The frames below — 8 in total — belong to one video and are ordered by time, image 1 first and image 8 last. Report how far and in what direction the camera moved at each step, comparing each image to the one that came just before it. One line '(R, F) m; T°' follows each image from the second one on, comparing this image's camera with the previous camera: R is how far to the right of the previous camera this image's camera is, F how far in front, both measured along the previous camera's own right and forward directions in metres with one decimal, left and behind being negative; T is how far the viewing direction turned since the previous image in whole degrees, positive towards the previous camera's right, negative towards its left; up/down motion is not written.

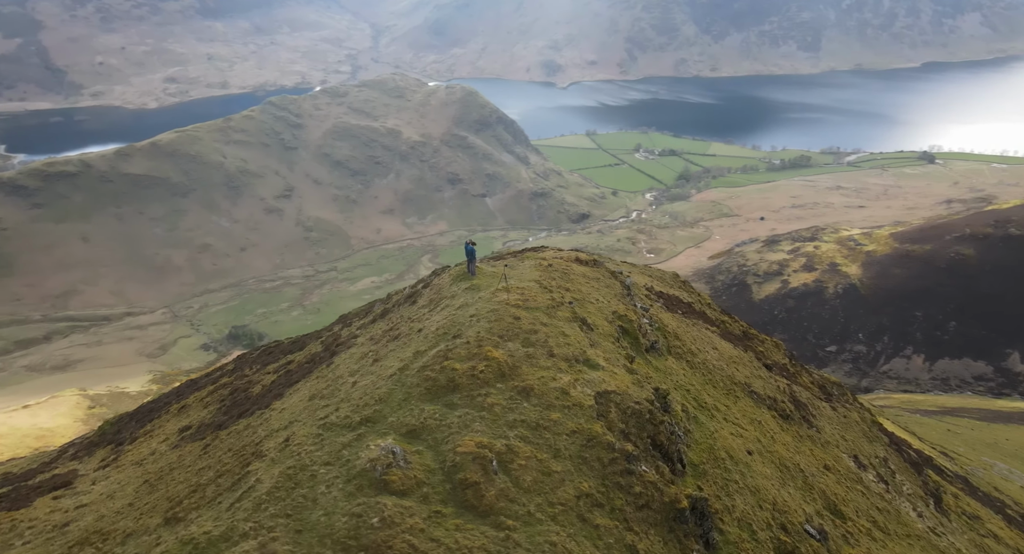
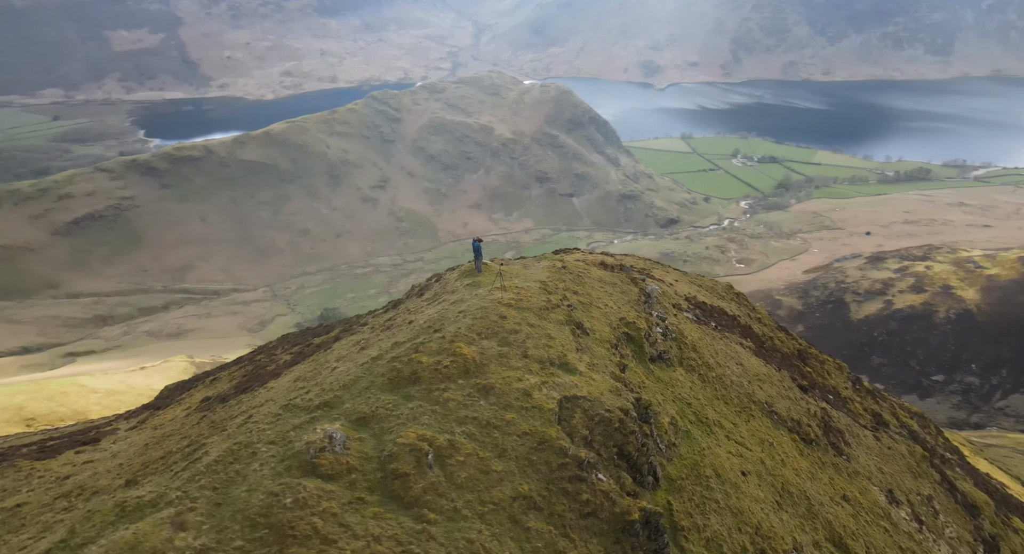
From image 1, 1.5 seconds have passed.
(+6.5, 0.0) m; -8°
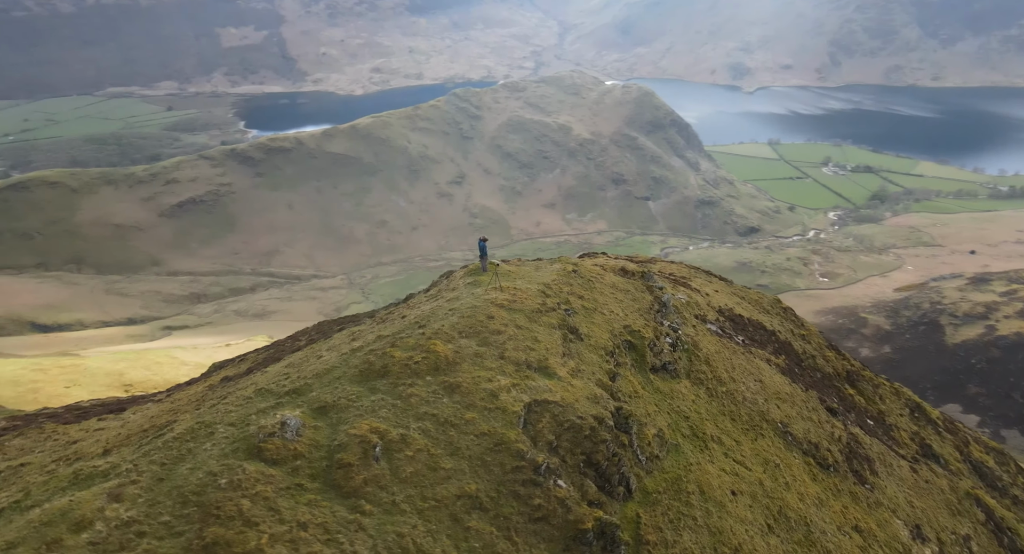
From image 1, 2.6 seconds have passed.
(+5.7, +0.1) m; -7°
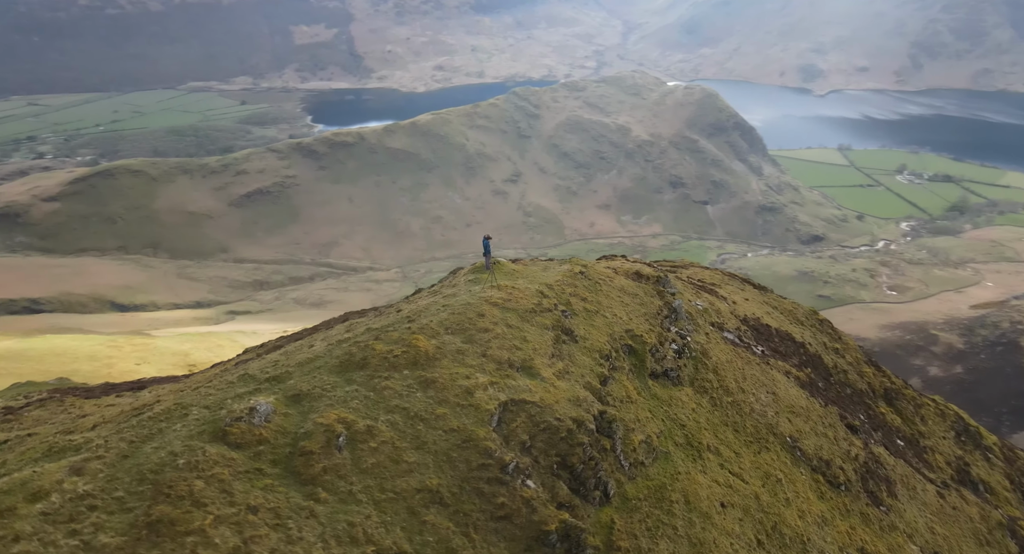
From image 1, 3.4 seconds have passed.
(+4.2, +0.1) m; -5°
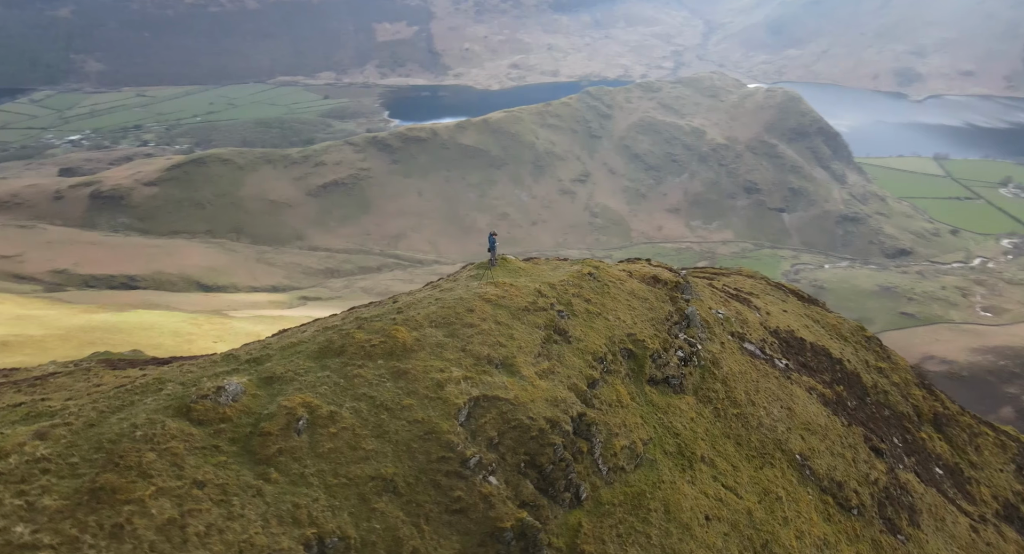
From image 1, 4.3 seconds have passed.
(+5.2, +0.3) m; -6°
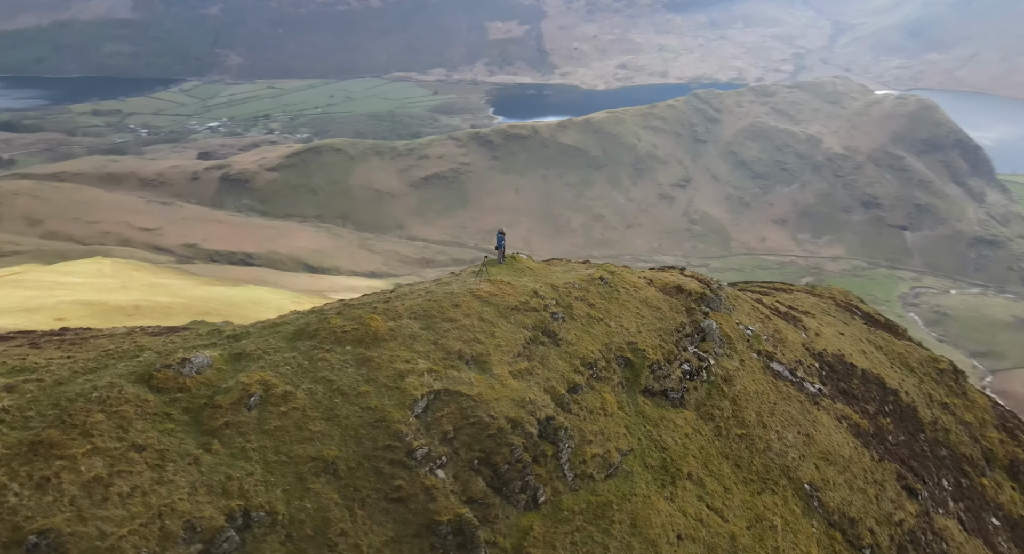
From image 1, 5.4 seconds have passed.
(+7.4, +0.7) m; -9°
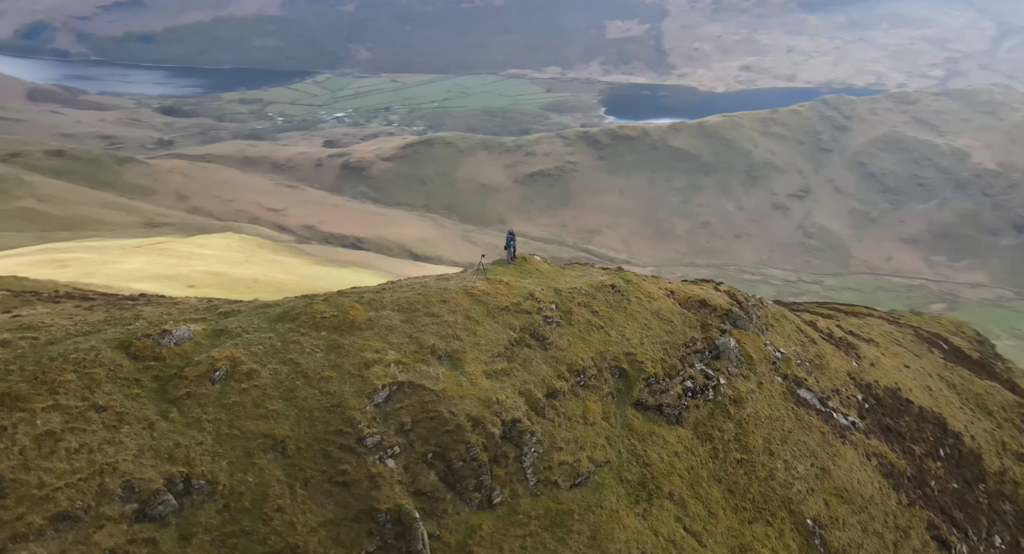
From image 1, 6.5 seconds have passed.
(+7.8, +0.9) m; -9°
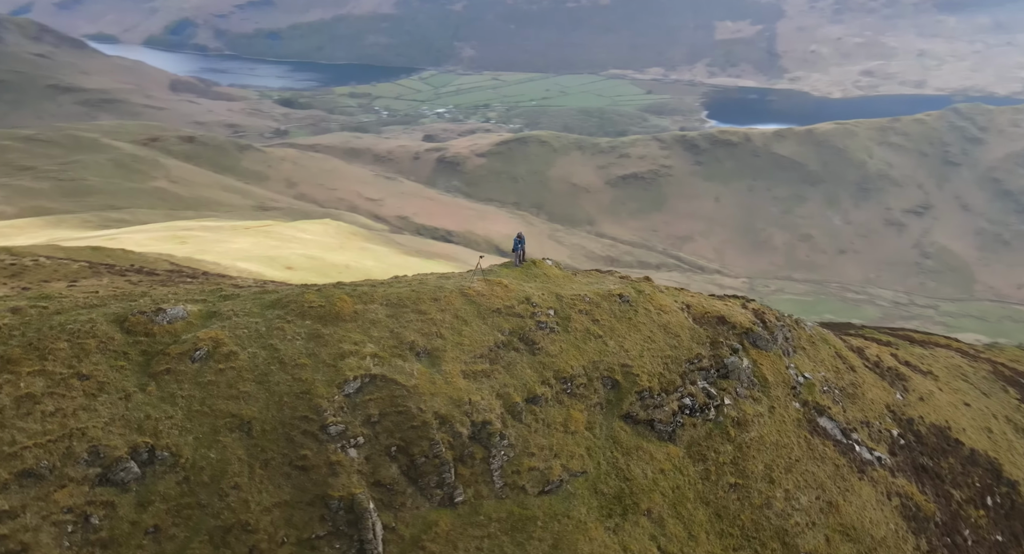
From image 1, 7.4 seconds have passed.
(+6.8, +0.9) m; -8°
